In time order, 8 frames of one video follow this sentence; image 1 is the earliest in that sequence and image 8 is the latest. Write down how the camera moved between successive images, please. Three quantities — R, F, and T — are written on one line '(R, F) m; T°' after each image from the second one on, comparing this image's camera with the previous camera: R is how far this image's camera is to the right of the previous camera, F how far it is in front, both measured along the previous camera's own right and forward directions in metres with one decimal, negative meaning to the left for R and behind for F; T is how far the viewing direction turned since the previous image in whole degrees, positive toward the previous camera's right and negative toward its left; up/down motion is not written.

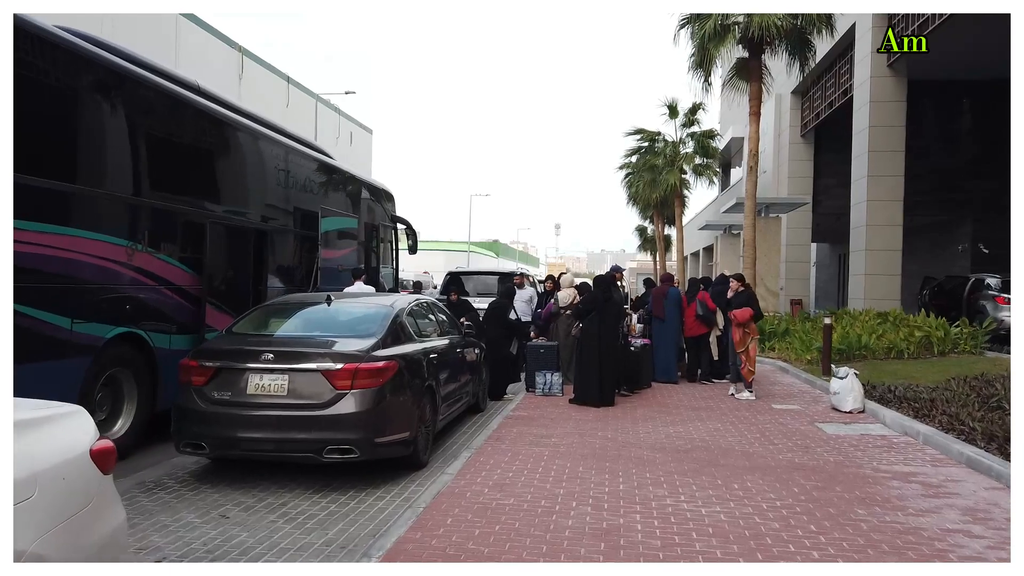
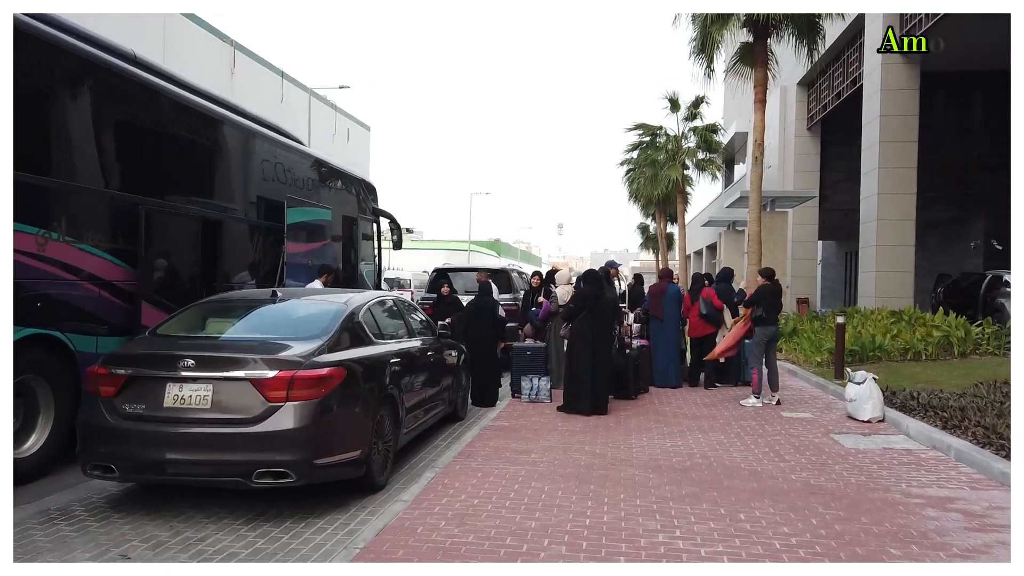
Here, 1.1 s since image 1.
(+0.2, +0.9) m; 0°
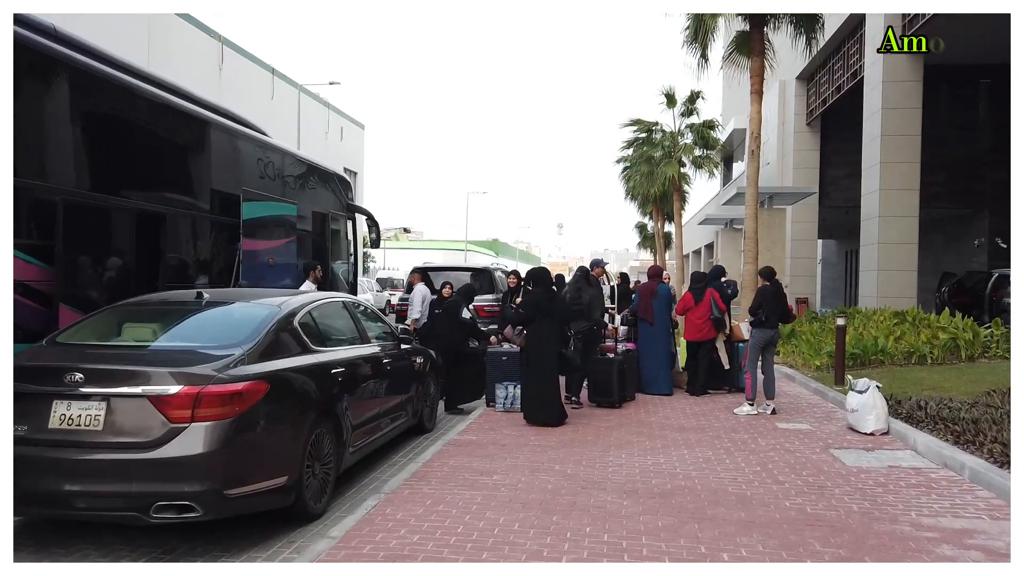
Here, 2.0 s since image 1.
(+0.3, +0.7) m; 0°
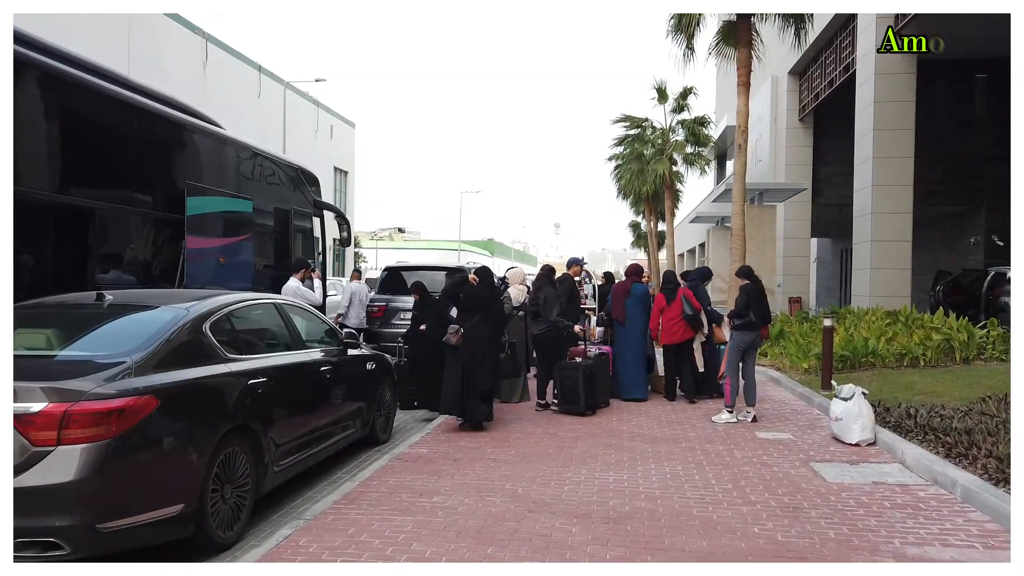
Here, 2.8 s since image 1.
(+0.4, +0.6) m; 0°
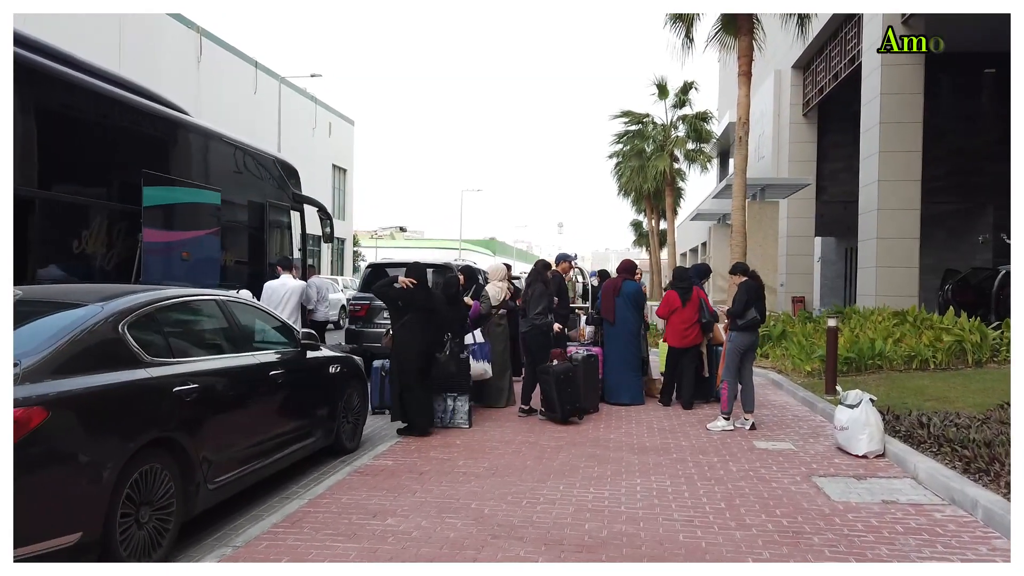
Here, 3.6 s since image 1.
(+0.2, +0.6) m; 0°
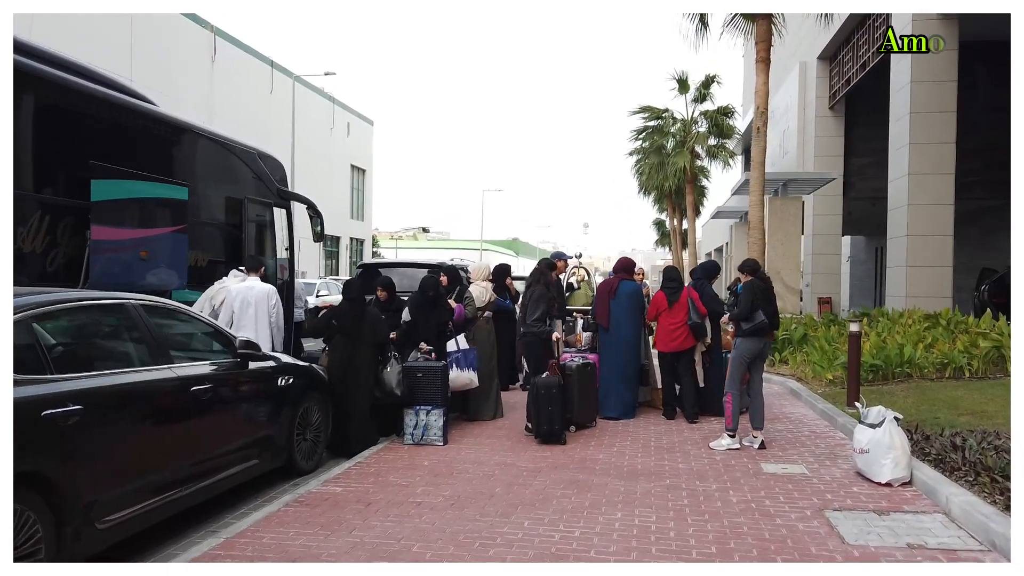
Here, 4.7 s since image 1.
(+0.4, +0.8) m; -2°
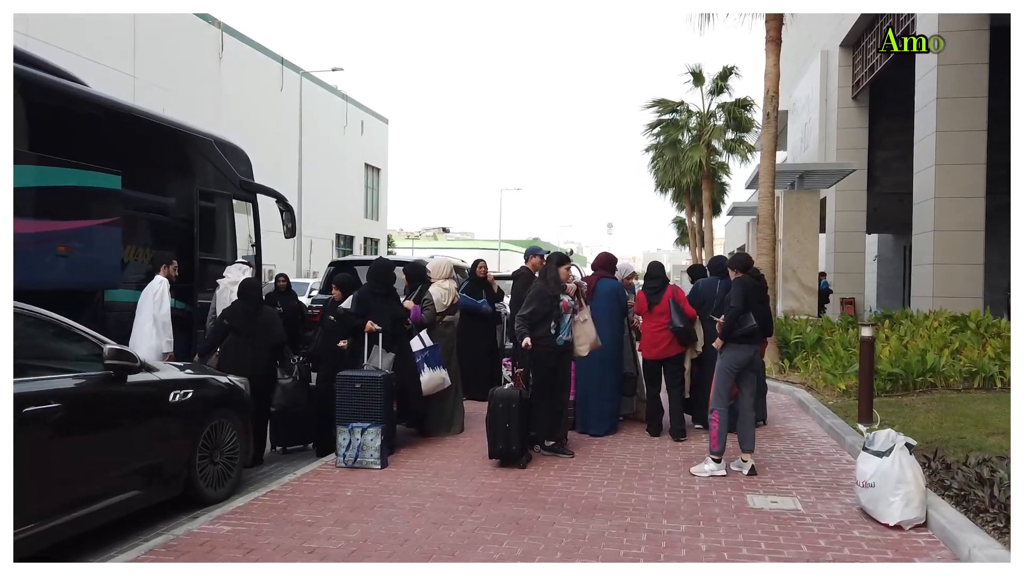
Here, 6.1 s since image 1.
(+0.6, +1.0) m; -2°
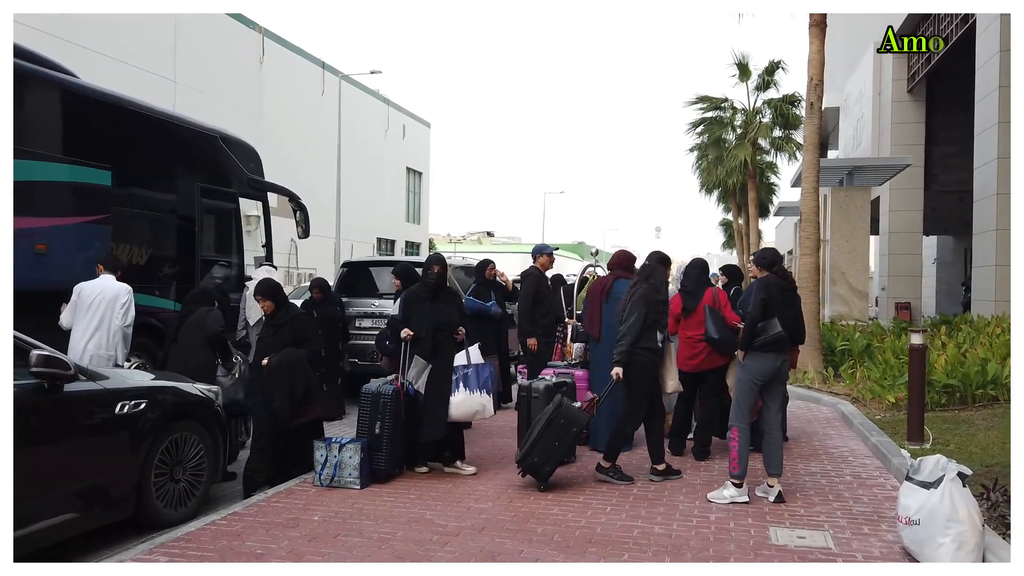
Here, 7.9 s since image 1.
(+0.4, +0.6) m; -4°
